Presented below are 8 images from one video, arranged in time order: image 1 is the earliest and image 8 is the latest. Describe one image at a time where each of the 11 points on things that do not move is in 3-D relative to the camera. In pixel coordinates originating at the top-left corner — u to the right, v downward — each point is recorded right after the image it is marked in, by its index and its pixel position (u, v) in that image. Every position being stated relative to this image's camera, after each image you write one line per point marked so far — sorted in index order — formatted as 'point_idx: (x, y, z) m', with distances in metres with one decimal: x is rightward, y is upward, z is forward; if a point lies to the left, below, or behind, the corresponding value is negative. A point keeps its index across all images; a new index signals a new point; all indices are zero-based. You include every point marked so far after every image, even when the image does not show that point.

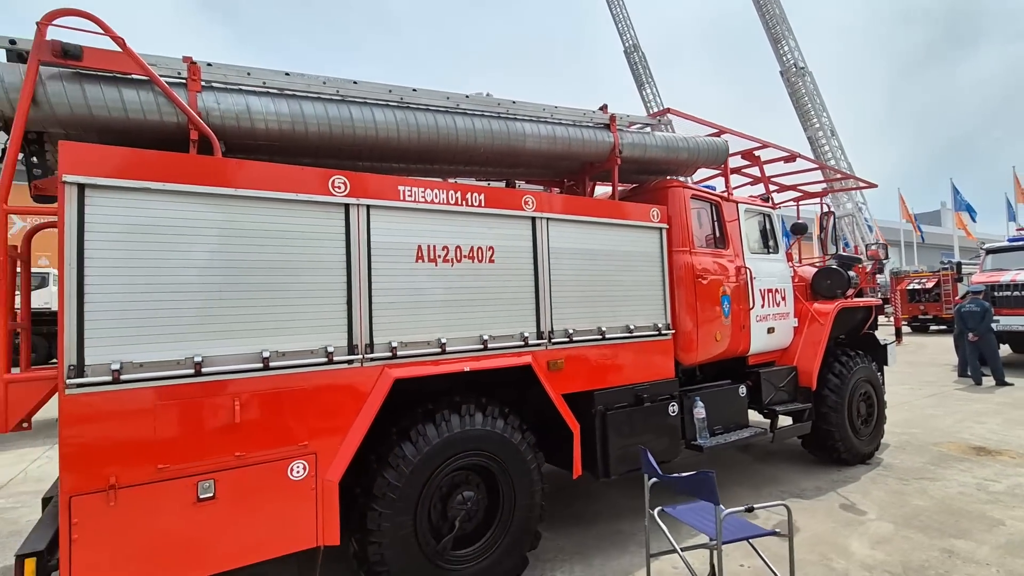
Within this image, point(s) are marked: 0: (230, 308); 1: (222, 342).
0: (-1.3, -0.1, +2.5) m
1: (-1.4, -0.3, +2.4) m
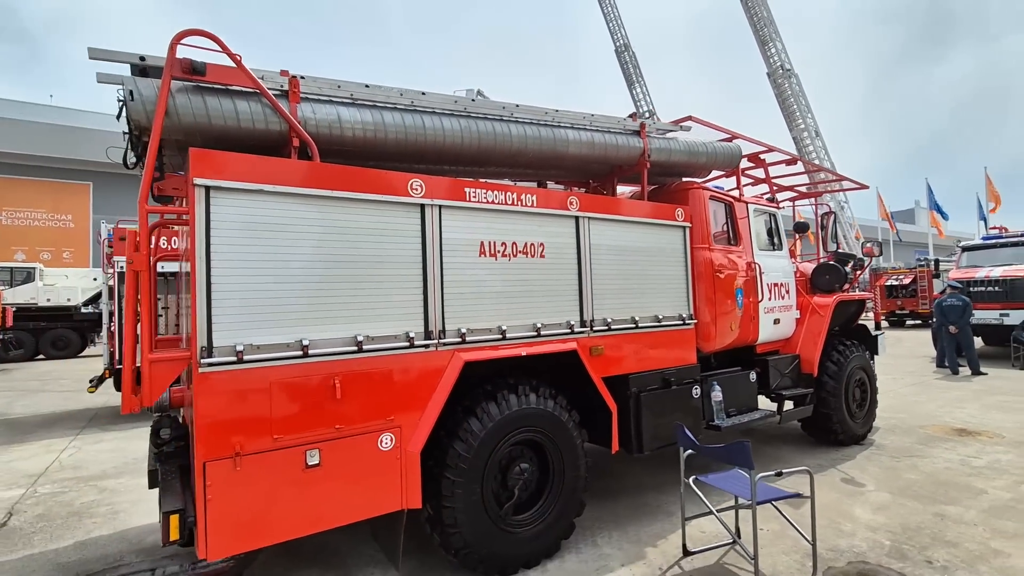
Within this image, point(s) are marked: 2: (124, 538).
0: (-1.0, -0.1, +2.8) m
1: (-1.0, -0.2, +2.7) m
2: (-3.0, -2.0, +4.0) m
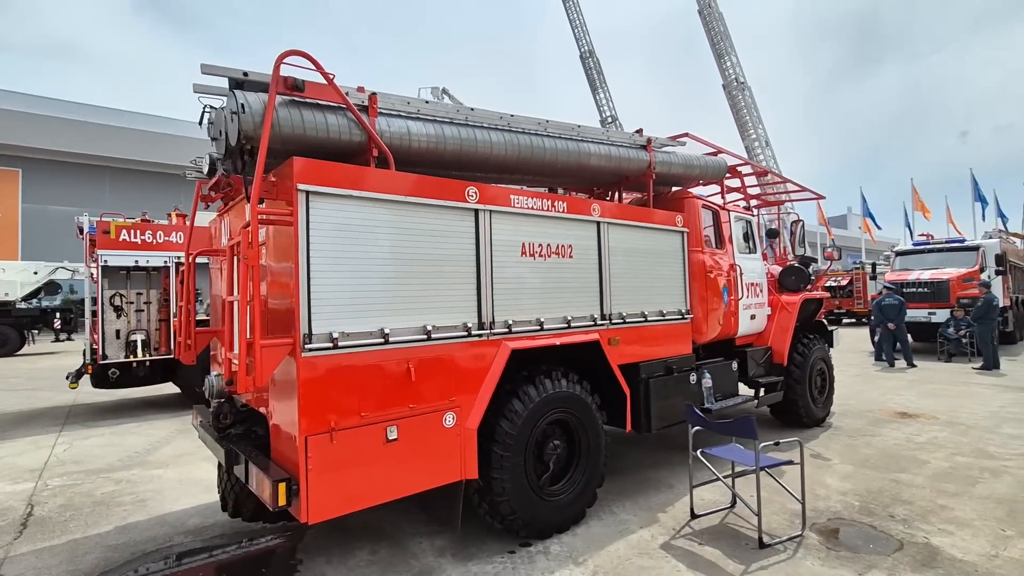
0: (-0.7, 0.0, +3.1) m
1: (-0.7, -0.2, +3.1) m
2: (-2.8, -1.9, +4.2) m
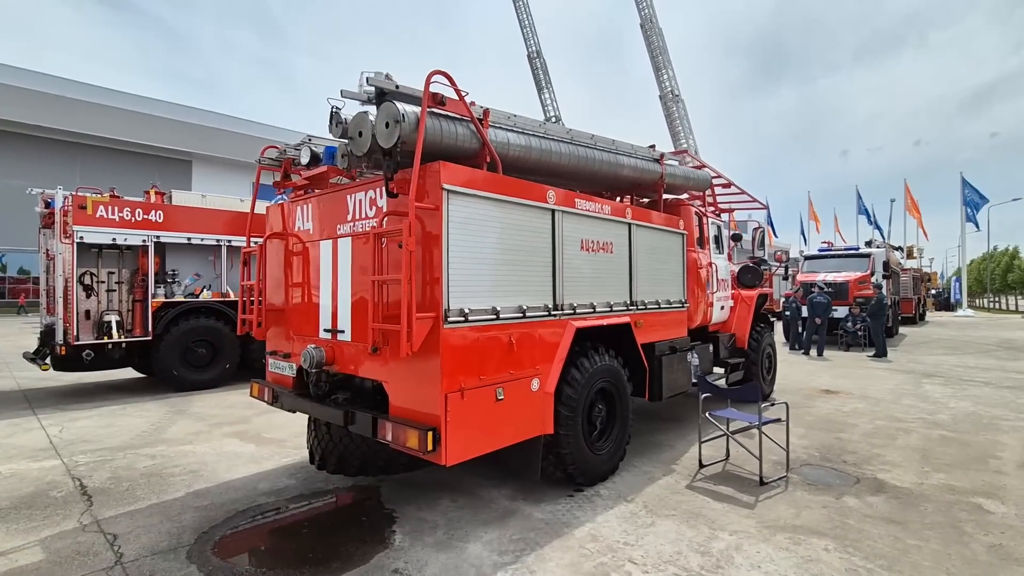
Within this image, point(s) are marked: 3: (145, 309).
0: (0.0, +0.1, +3.7) m
1: (-0.1, -0.1, +3.7) m
2: (-2.4, -1.7, +4.5) m
3: (-6.1, -0.3, +8.5) m
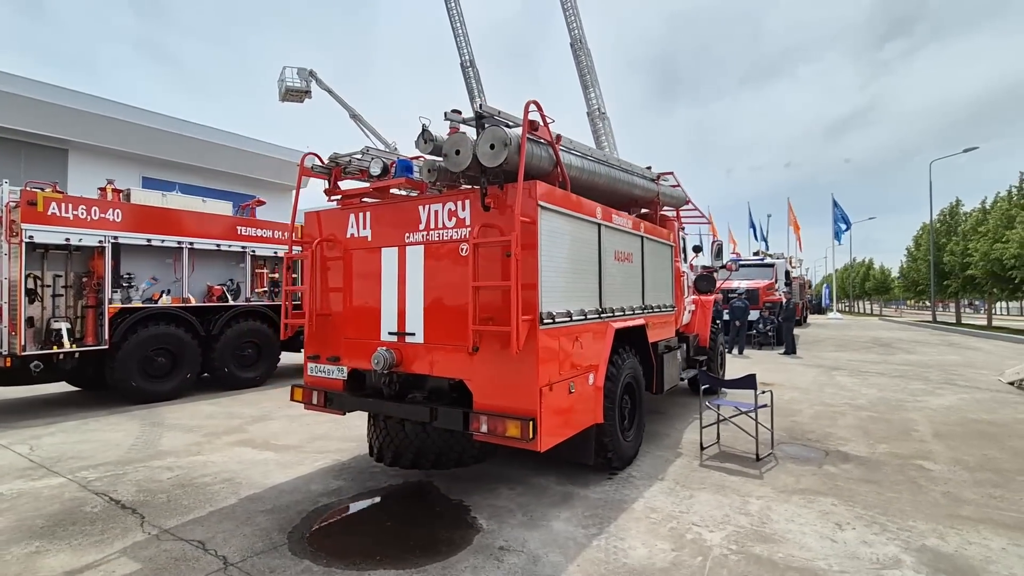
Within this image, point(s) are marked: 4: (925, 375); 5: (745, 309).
0: (+0.5, 0.0, +4.2) m
1: (+0.5, -0.1, +4.1) m
2: (-2.0, -1.8, +4.5) m
3: (-6.3, -0.4, +7.9) m
4: (+9.2, -1.9, +11.5) m
5: (+6.7, -0.6, +15.4) m
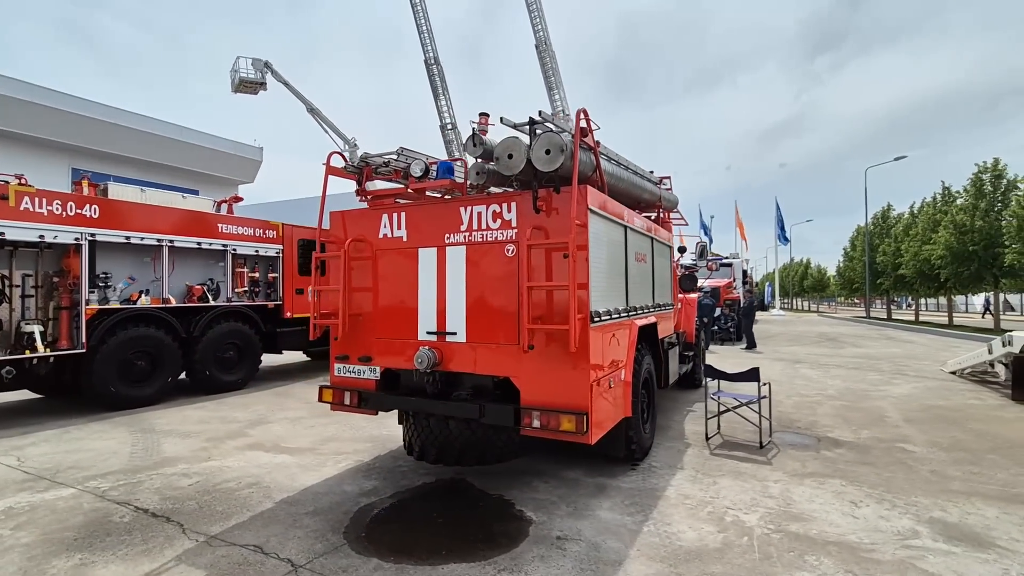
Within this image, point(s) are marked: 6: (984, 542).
0: (+0.8, 0.0, +4.4) m
1: (+0.8, -0.1, +4.3) m
2: (-1.7, -1.8, +4.5) m
3: (-6.3, -0.4, +7.4) m
4: (+8.8, -1.9, +12.5) m
5: (+5.9, -0.6, +16.1) m
6: (+3.2, -1.7, +3.5) m
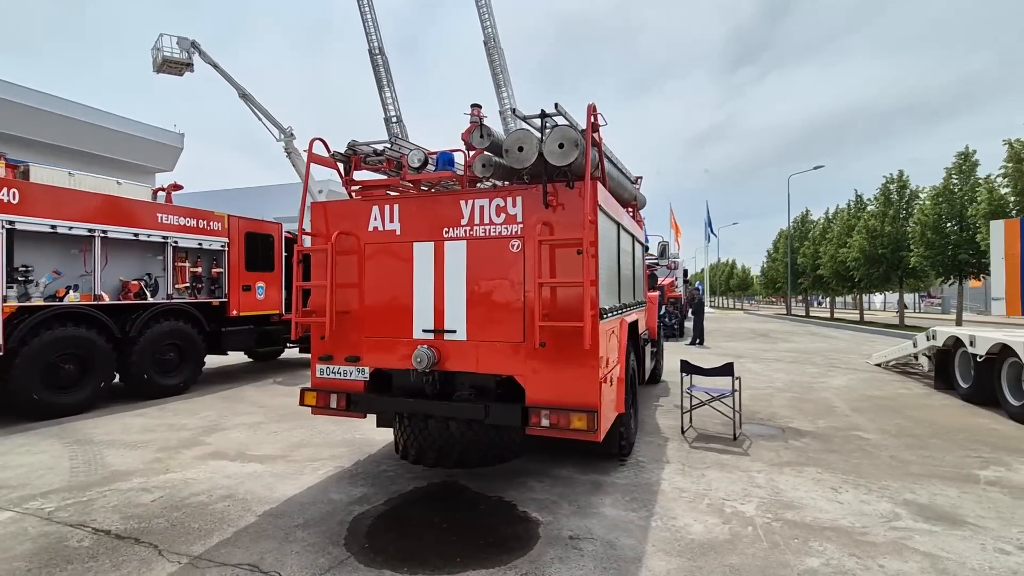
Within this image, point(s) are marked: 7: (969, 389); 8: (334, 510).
0: (+0.8, +0.1, +4.4) m
1: (+0.8, -0.1, +4.3) m
2: (-1.7, -1.7, +4.2) m
3: (-6.6, -0.3, +6.5) m
4: (+7.8, -1.9, +13.4) m
5: (+4.5, -0.5, +16.6) m
6: (+3.3, -1.7, +3.8) m
7: (+7.0, -1.6, +7.9) m
8: (-1.4, -1.7, +4.0) m
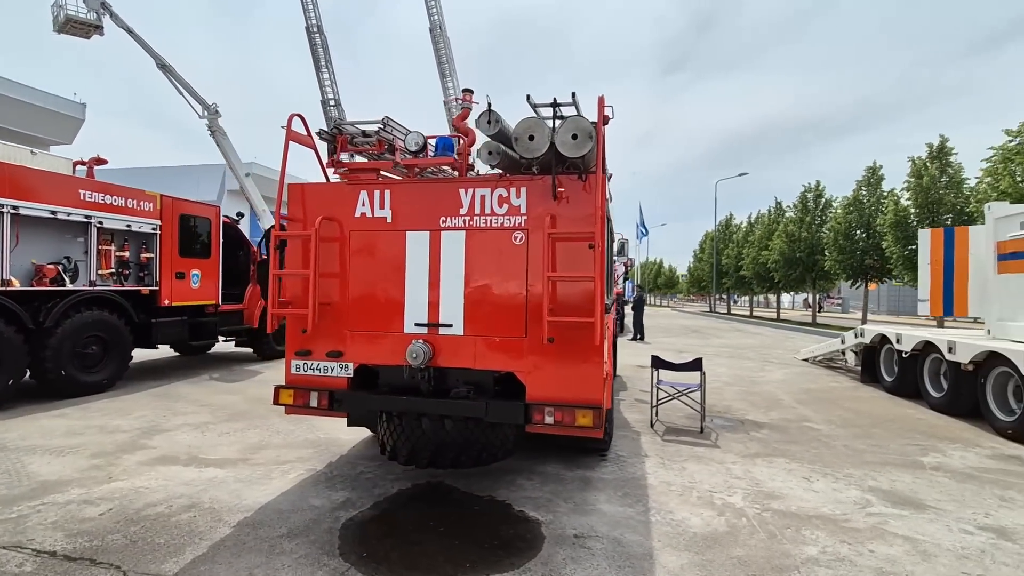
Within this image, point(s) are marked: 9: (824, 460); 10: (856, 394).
0: (+0.8, +0.1, +4.3) m
1: (+0.8, -0.1, +4.3) m
2: (-1.7, -1.6, +3.8) m
3: (-6.9, -0.1, +5.5) m
4: (+6.4, -1.8, +14.2) m
5: (+2.8, -0.4, +17.0) m
6: (+3.3, -1.7, +4.2) m
7: (+6.4, -1.6, +8.7) m
8: (-1.4, -1.7, +3.7) m
9: (+3.2, -1.7, +5.2) m
10: (+6.0, -1.8, +9.0) m
